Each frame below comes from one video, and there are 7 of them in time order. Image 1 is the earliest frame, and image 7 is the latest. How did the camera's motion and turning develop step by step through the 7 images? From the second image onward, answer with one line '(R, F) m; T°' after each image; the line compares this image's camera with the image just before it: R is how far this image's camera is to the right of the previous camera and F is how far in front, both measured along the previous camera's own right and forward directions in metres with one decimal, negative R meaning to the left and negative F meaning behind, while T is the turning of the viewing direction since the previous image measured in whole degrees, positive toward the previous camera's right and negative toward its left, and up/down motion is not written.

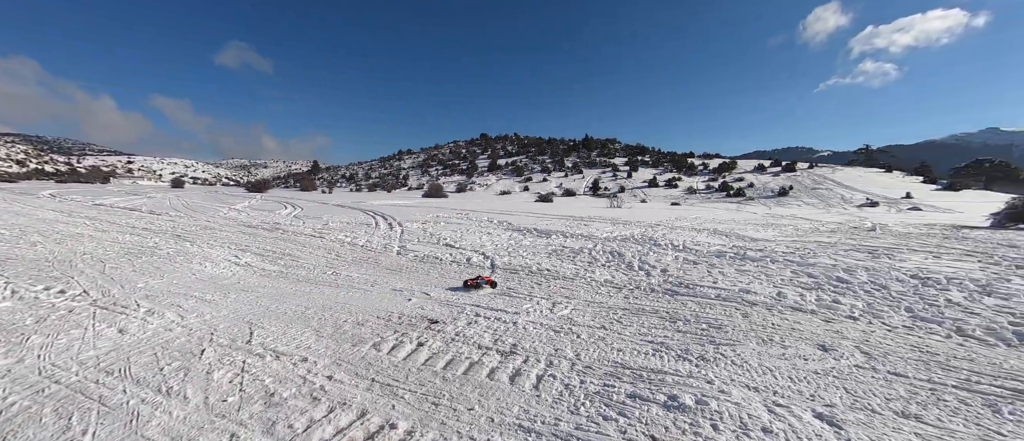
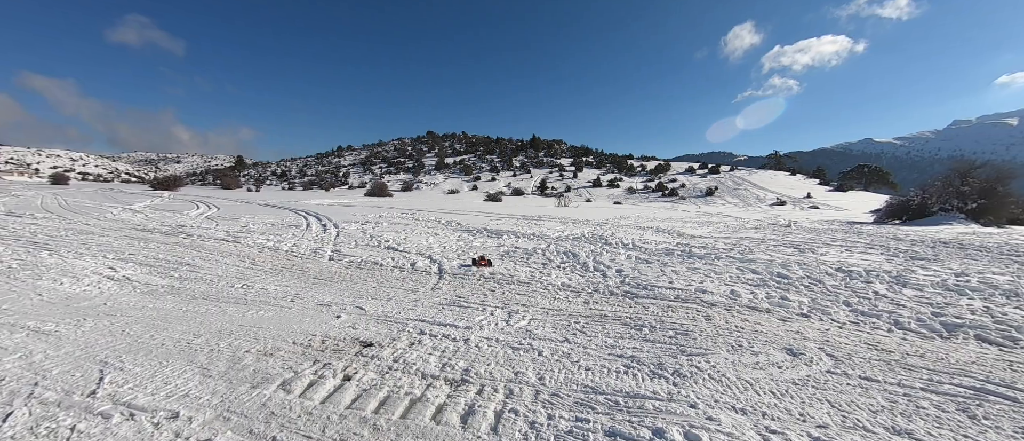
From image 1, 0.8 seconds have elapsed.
(0.0, +0.5) m; +8°
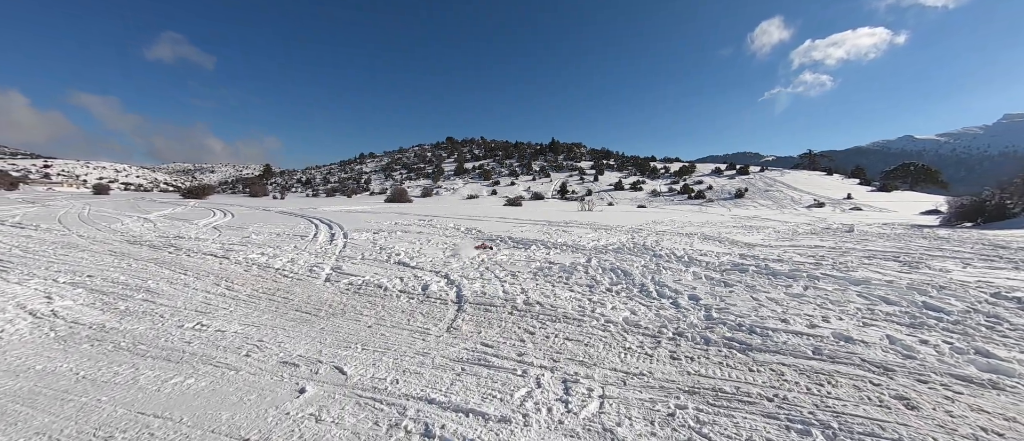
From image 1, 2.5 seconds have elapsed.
(-0.3, +1.4) m; -3°
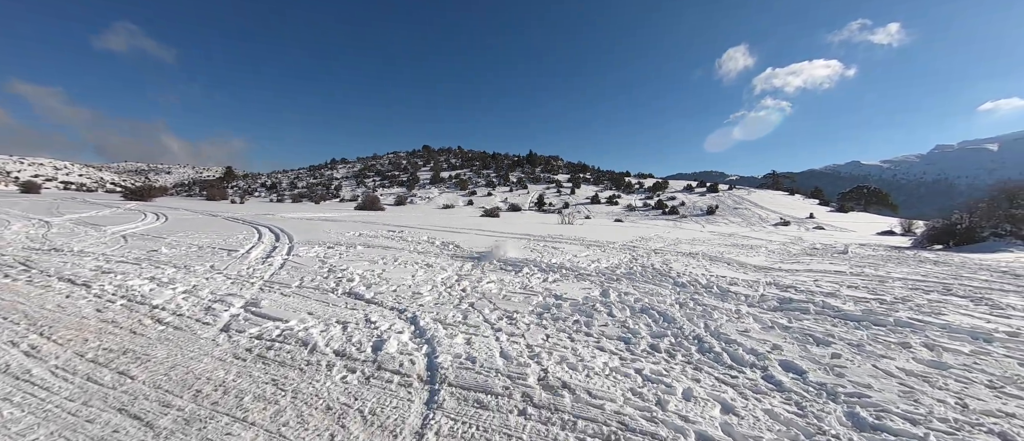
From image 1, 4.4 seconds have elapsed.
(-0.3, +1.7) m; +4°
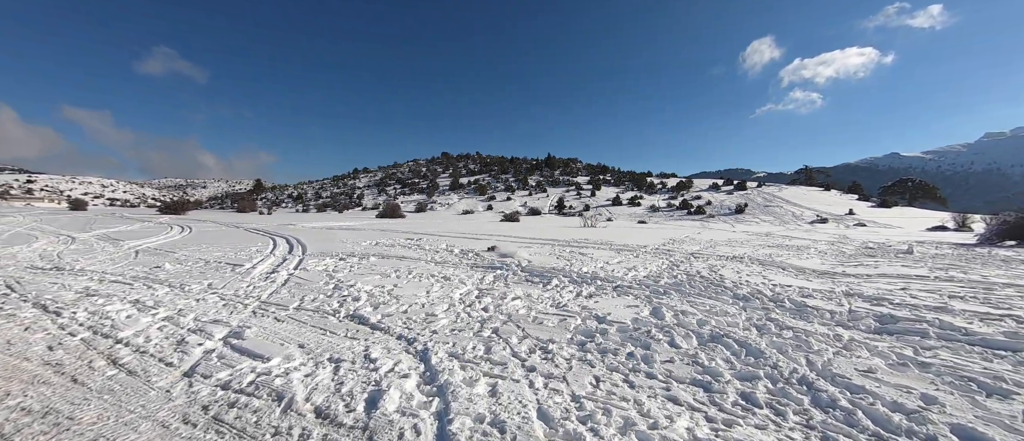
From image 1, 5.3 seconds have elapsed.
(-0.1, +0.9) m; -3°
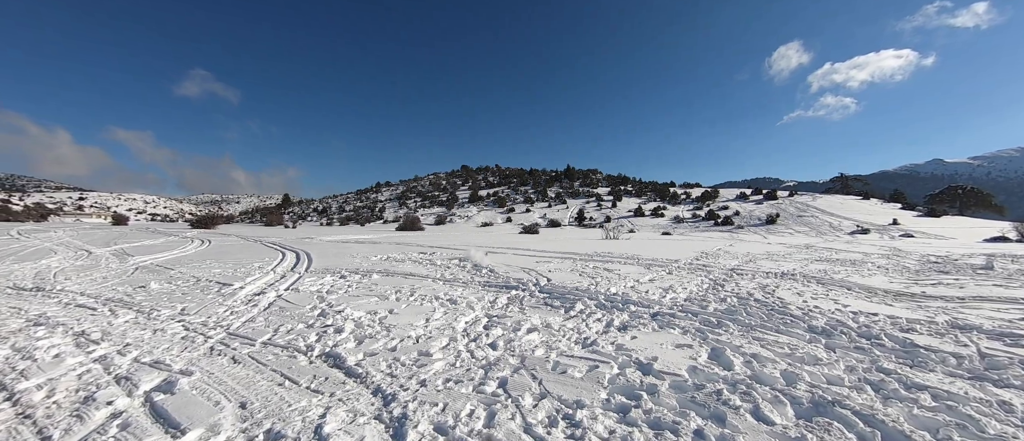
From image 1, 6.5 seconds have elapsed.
(+0.1, +0.9) m; -3°
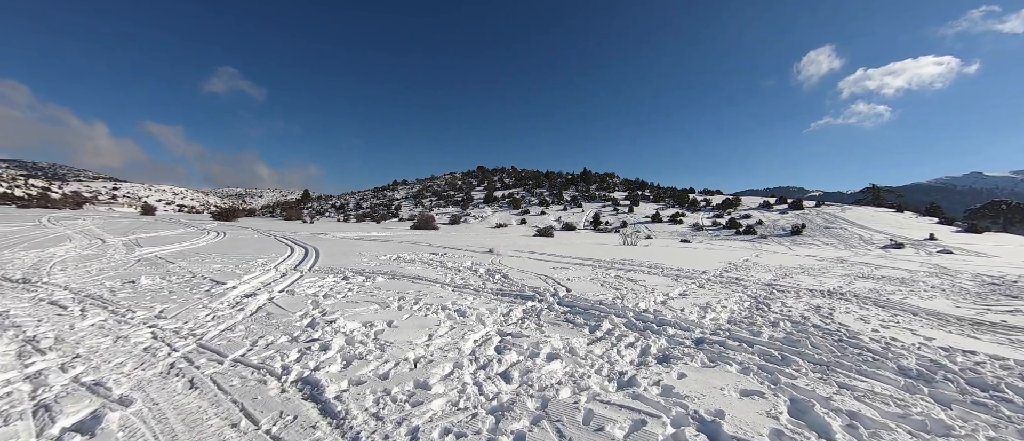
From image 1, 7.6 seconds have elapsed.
(-0.1, +0.7) m; -2°
